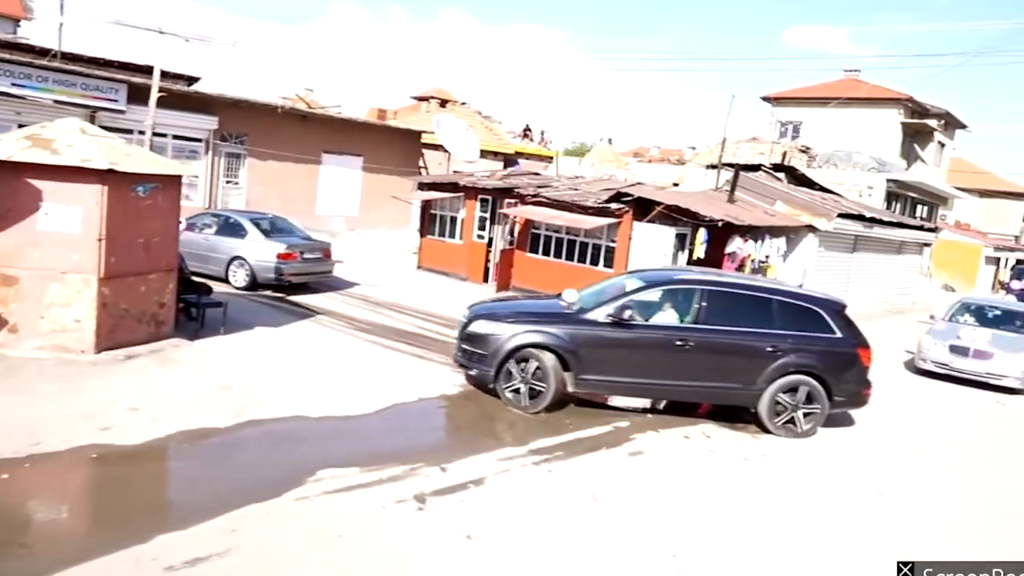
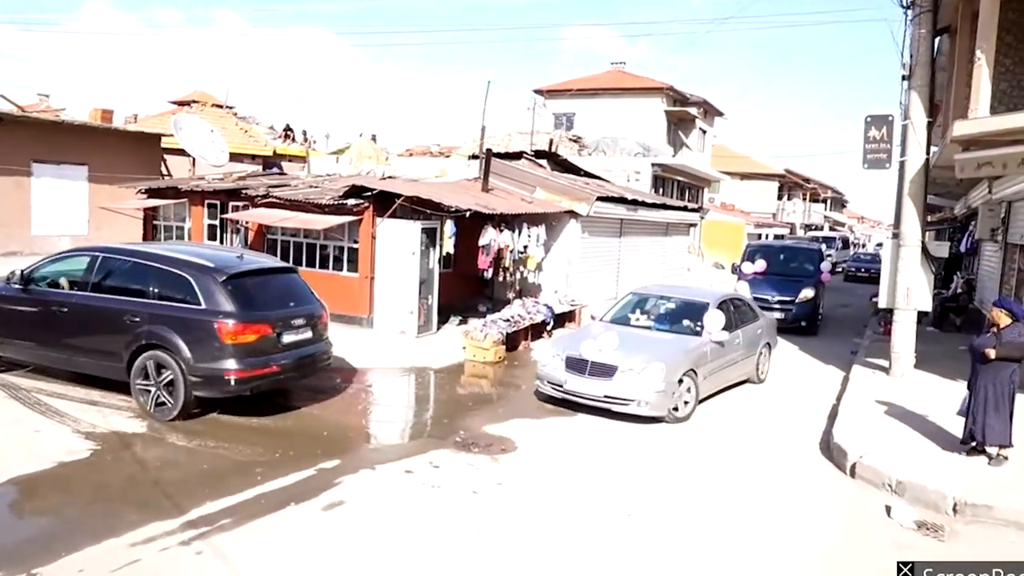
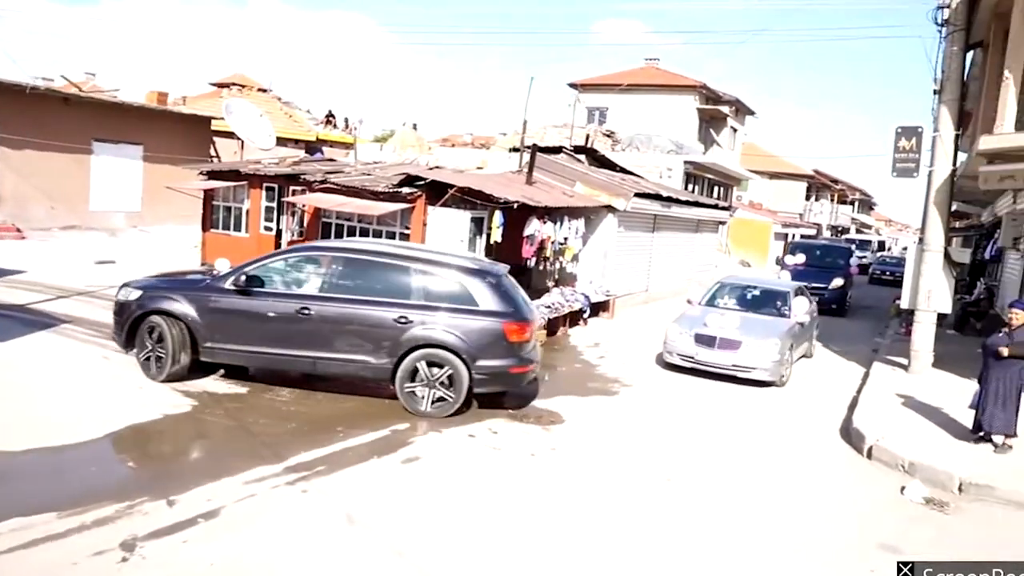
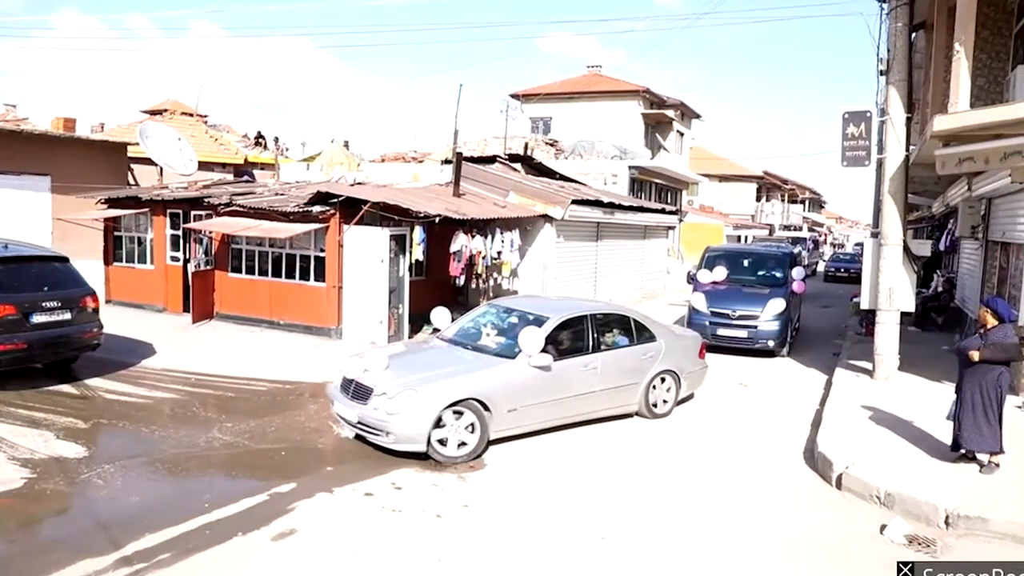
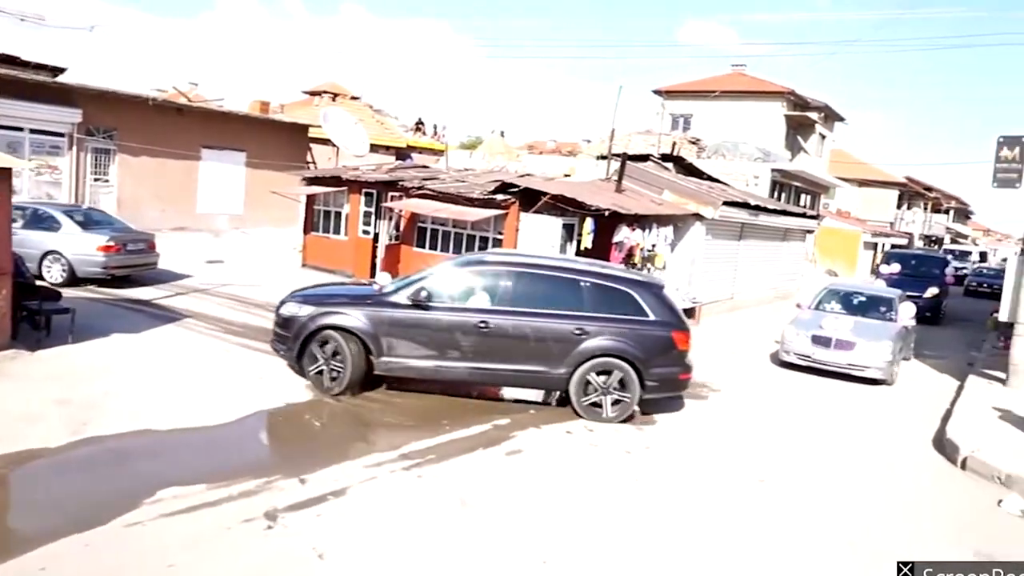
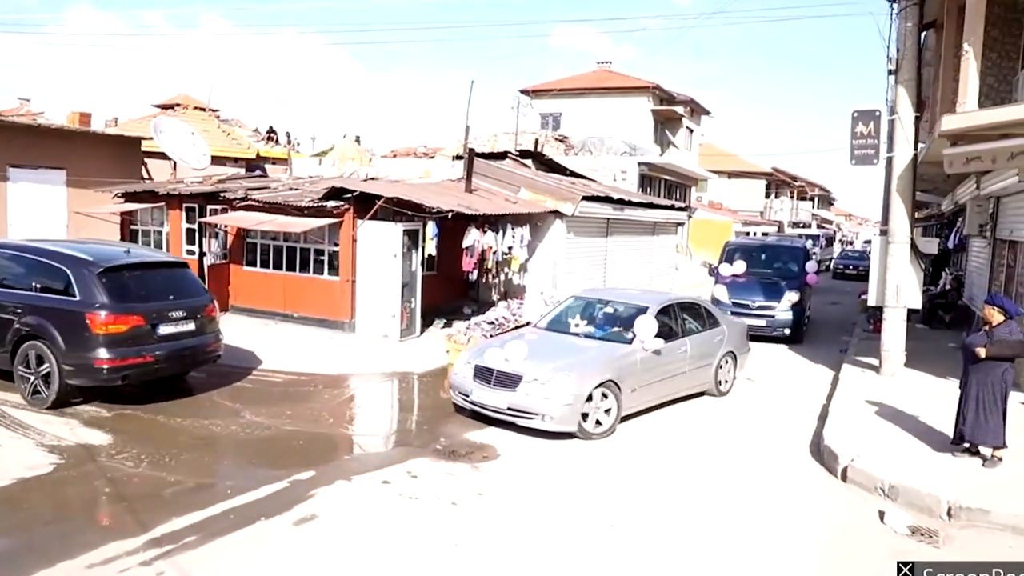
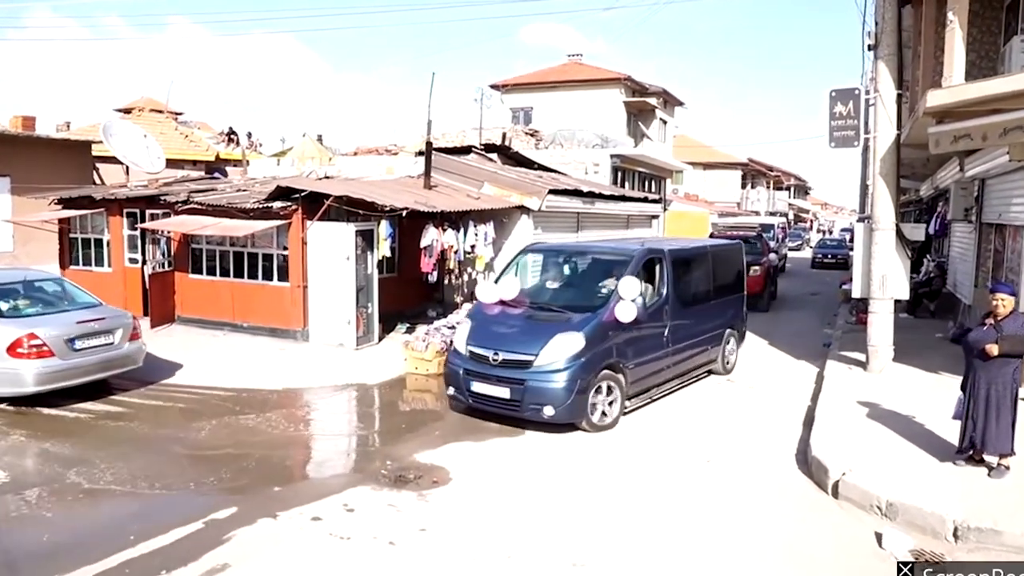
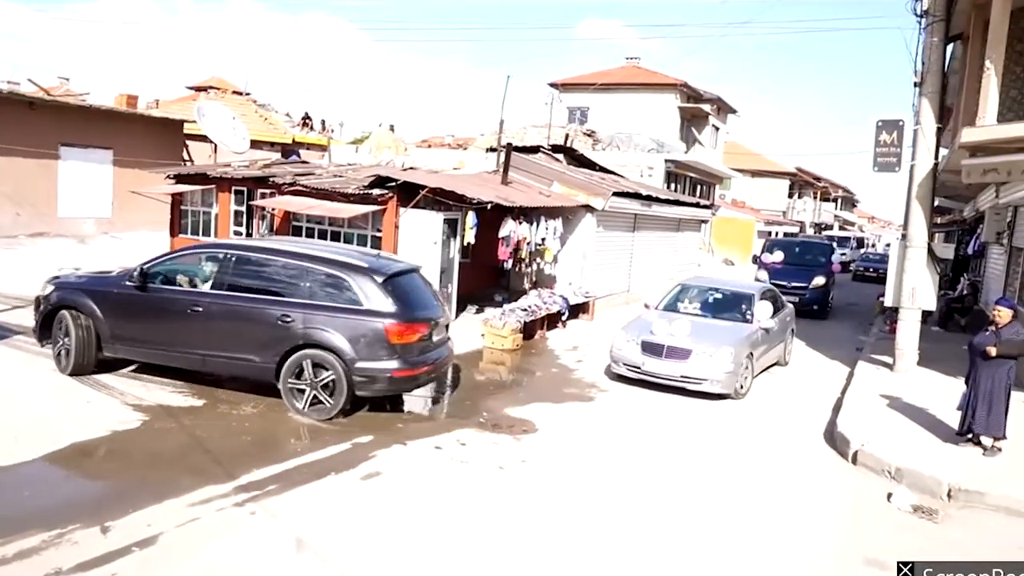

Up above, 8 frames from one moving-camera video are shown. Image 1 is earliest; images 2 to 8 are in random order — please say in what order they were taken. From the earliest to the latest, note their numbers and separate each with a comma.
5, 3, 8, 2, 6, 4, 7
